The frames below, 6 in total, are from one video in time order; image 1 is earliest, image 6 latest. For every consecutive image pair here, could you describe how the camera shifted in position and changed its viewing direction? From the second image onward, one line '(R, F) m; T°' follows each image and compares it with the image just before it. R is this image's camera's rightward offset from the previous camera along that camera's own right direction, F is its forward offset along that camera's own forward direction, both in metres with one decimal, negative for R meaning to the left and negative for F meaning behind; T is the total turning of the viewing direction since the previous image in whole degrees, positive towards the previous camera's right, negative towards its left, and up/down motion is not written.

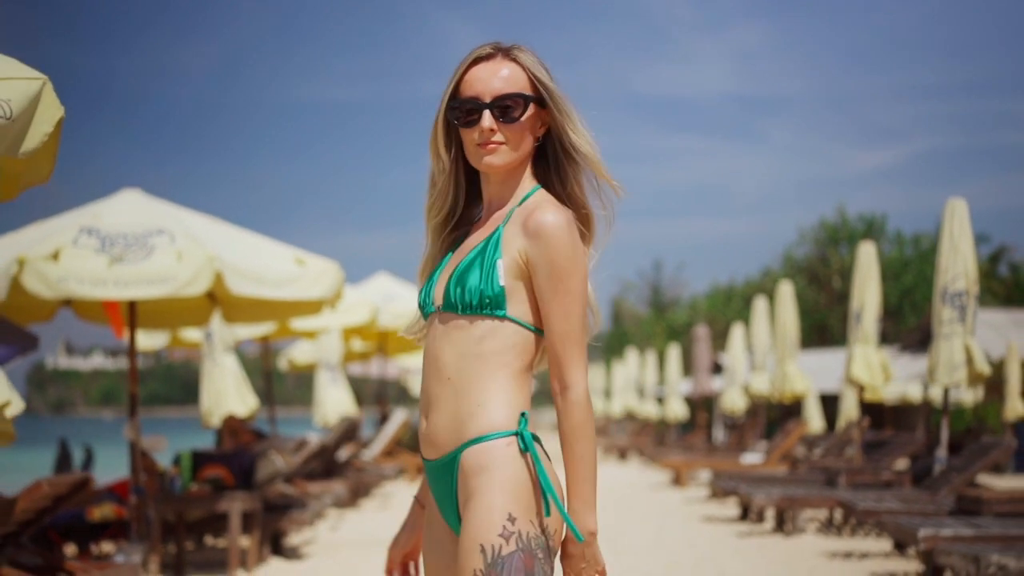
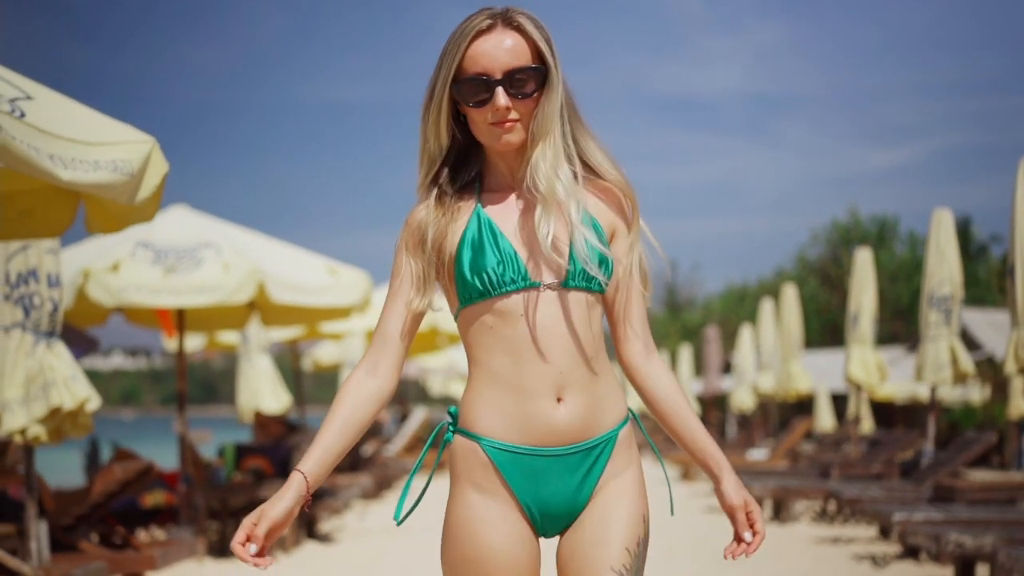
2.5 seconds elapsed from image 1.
(0.0, -0.9) m; -1°
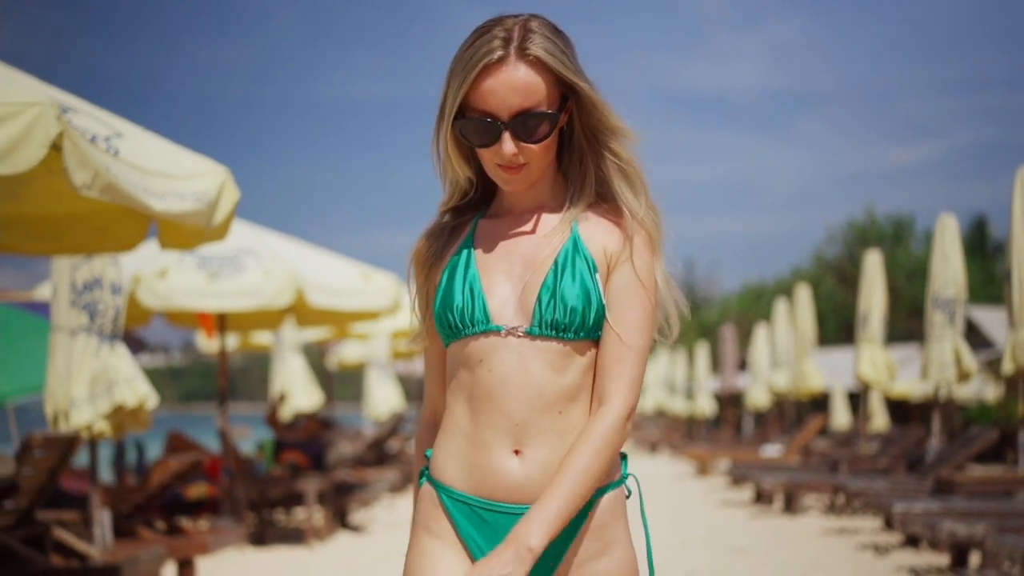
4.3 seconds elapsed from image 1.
(0.0, -0.6) m; -1°
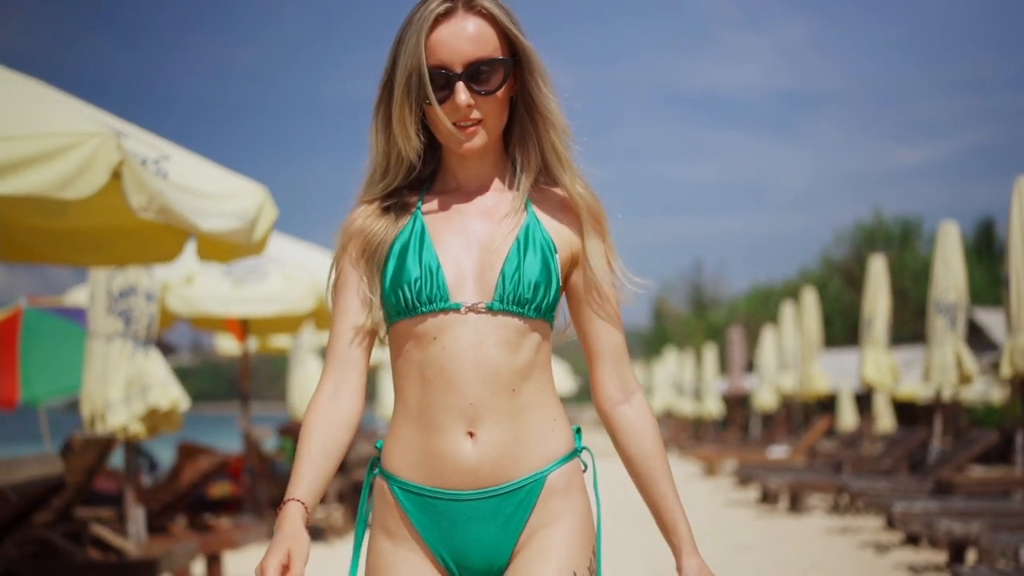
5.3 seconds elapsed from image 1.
(0.0, -0.4) m; 0°
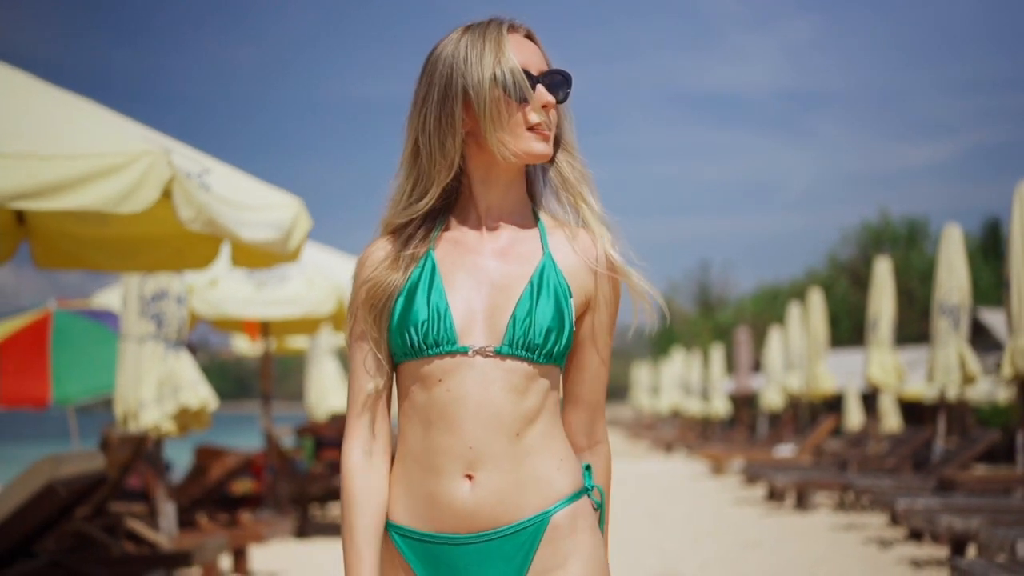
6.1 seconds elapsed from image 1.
(-0.1, -0.3) m; 0°
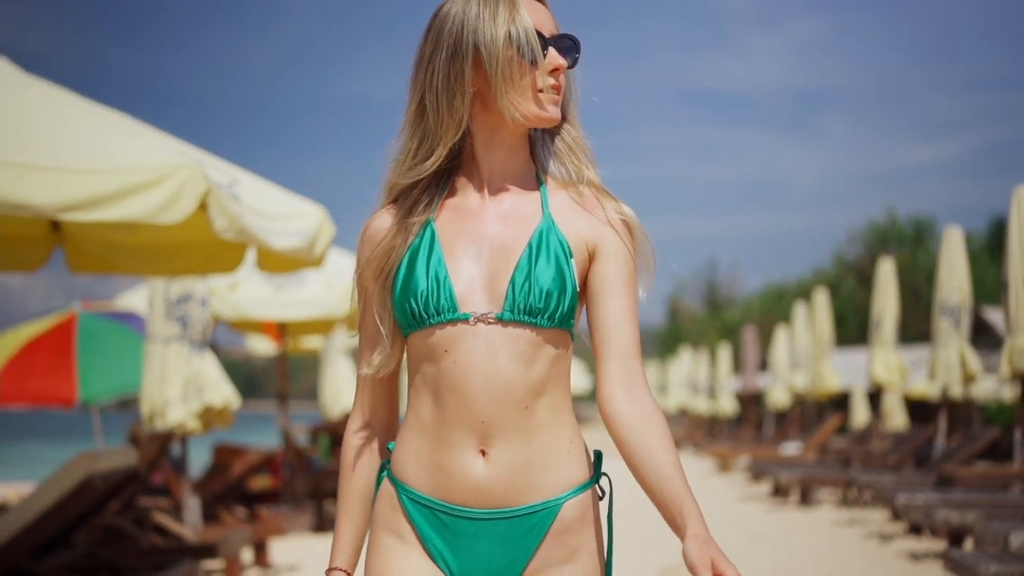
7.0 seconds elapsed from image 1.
(0.0, -0.3) m; 0°
